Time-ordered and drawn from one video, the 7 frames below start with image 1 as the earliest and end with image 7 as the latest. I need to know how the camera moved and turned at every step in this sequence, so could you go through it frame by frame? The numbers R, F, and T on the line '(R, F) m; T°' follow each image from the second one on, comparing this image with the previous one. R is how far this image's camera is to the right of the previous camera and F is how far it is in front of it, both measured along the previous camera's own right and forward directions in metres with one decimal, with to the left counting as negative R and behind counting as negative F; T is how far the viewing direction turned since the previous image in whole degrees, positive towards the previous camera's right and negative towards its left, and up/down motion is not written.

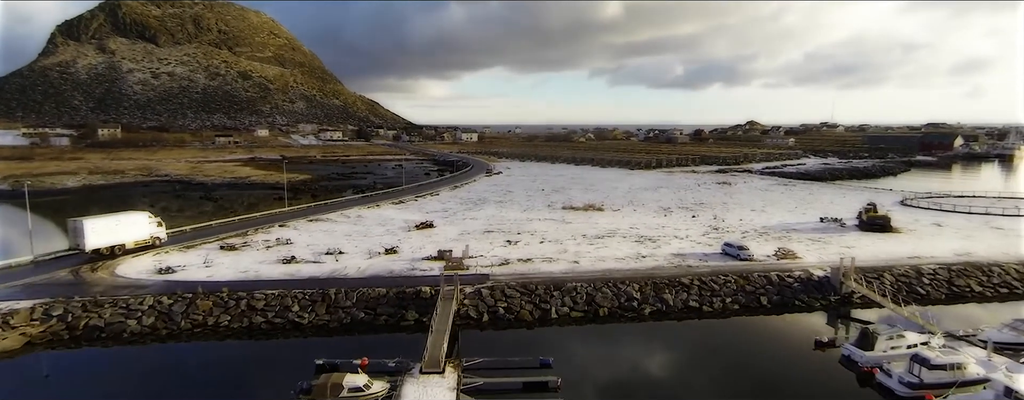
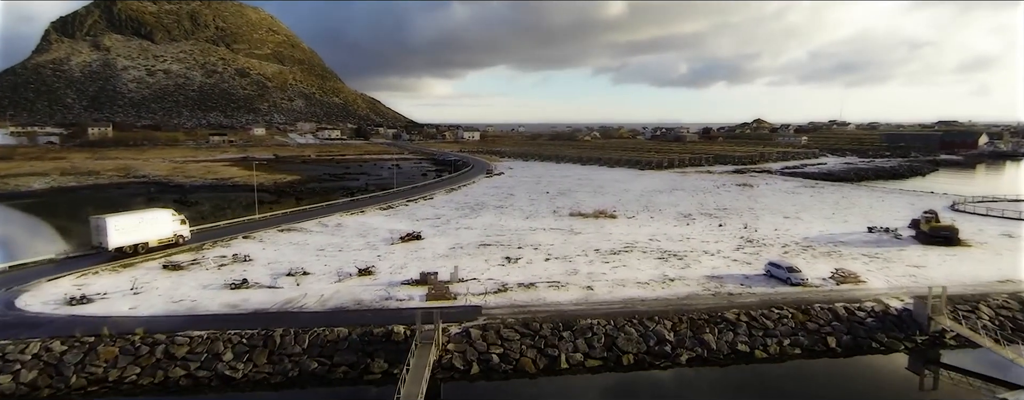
(+0.1, +3.9) m; 0°
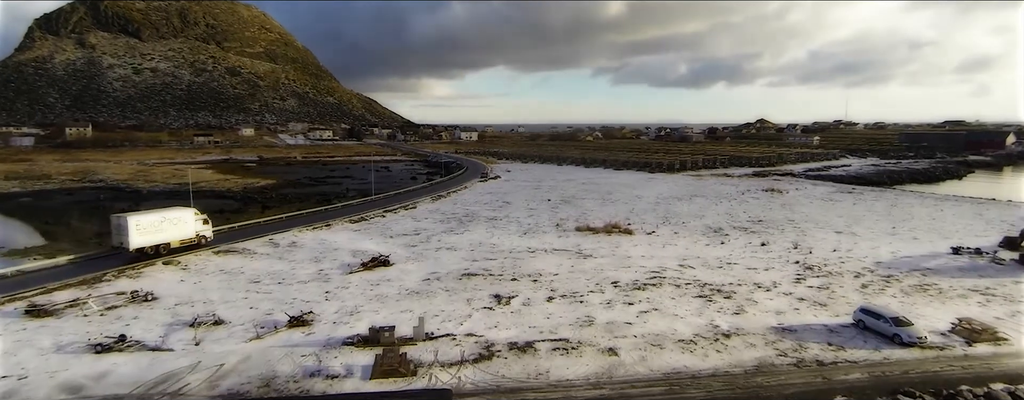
(+0.3, +5.2) m; 0°
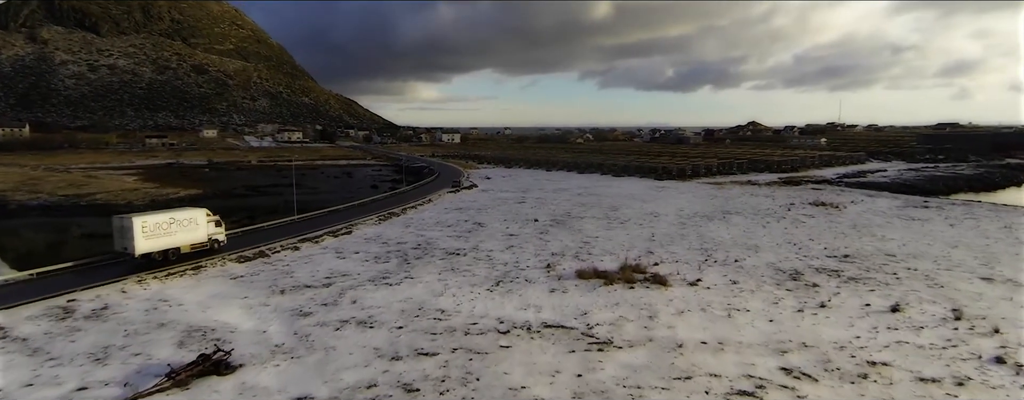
(+0.7, +9.2) m; +1°
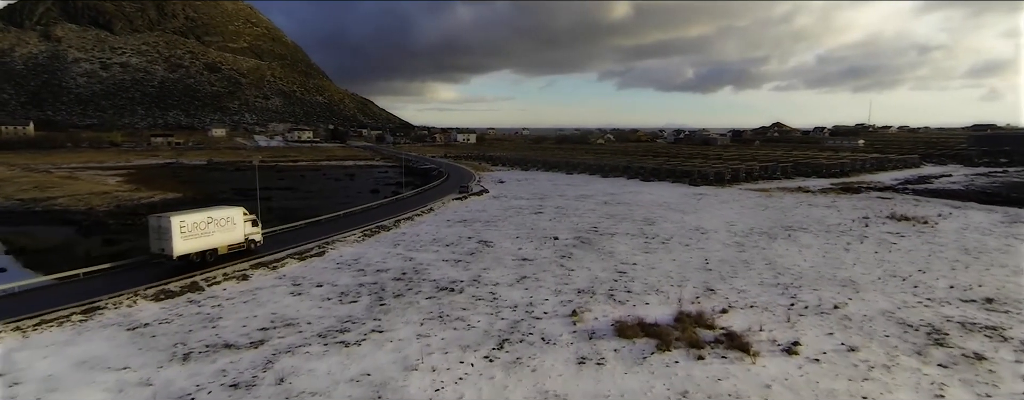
(+0.1, +5.0) m; -2°
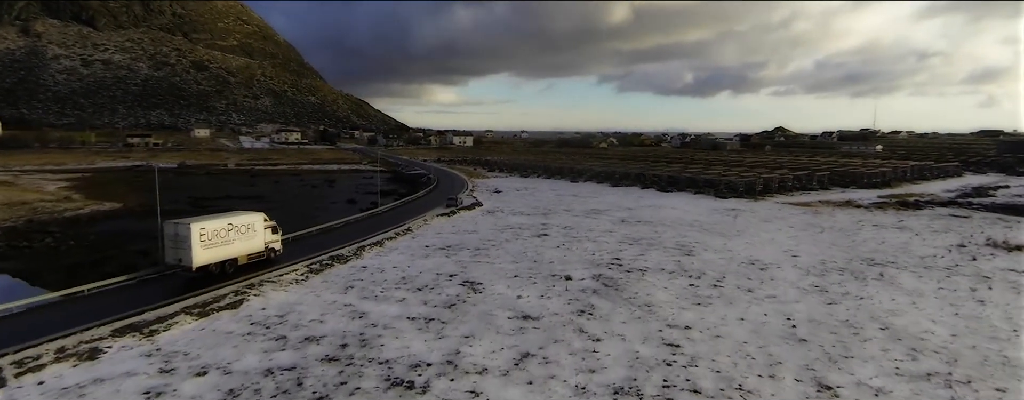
(0.0, +5.7) m; 0°
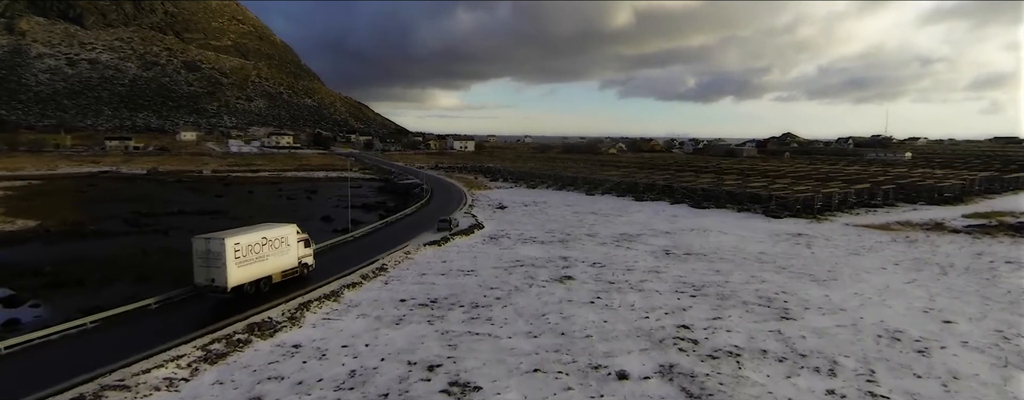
(-0.3, +6.3) m; 0°
